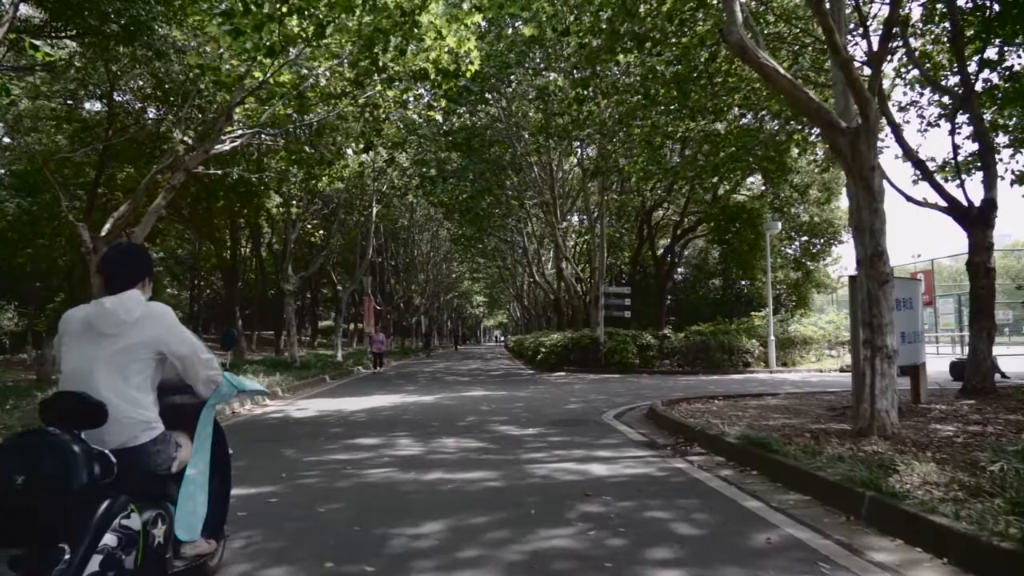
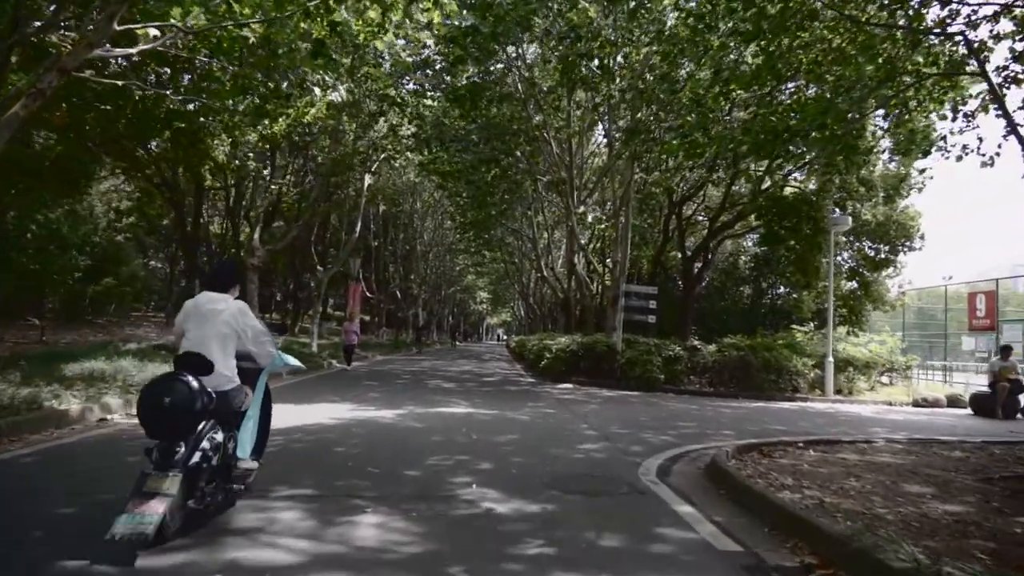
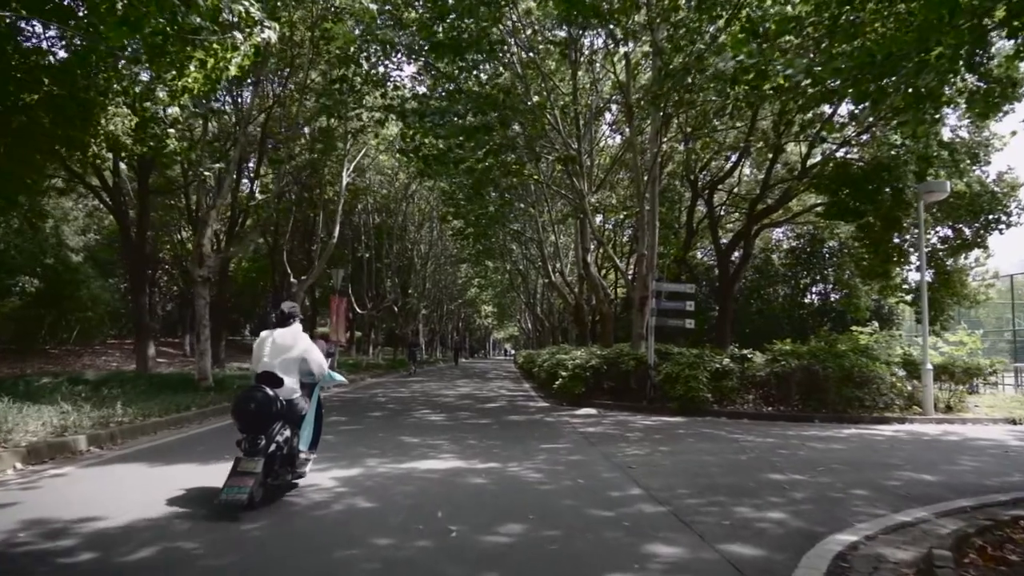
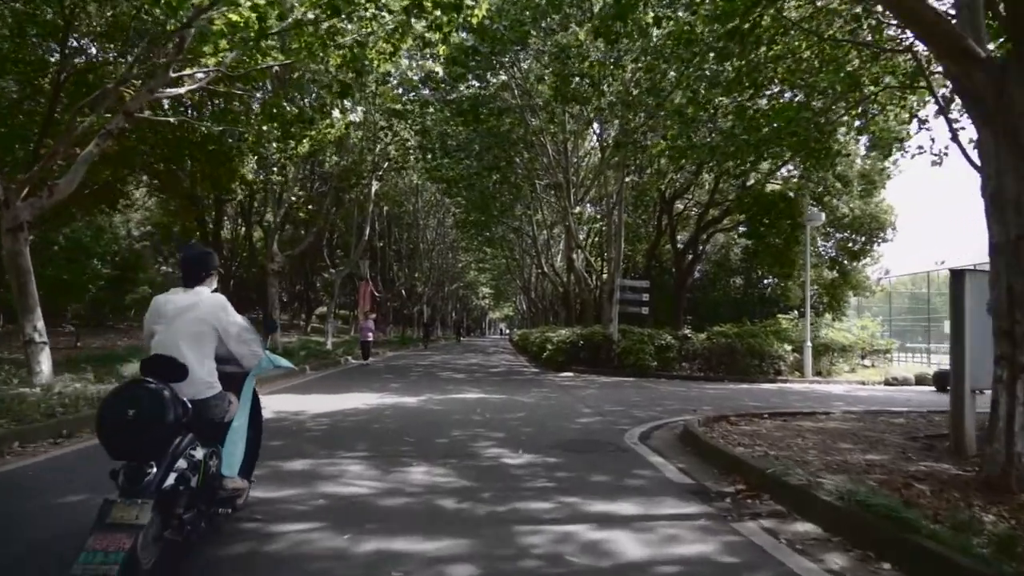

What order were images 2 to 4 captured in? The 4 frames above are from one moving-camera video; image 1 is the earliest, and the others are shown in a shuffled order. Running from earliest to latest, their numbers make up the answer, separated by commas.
4, 2, 3
